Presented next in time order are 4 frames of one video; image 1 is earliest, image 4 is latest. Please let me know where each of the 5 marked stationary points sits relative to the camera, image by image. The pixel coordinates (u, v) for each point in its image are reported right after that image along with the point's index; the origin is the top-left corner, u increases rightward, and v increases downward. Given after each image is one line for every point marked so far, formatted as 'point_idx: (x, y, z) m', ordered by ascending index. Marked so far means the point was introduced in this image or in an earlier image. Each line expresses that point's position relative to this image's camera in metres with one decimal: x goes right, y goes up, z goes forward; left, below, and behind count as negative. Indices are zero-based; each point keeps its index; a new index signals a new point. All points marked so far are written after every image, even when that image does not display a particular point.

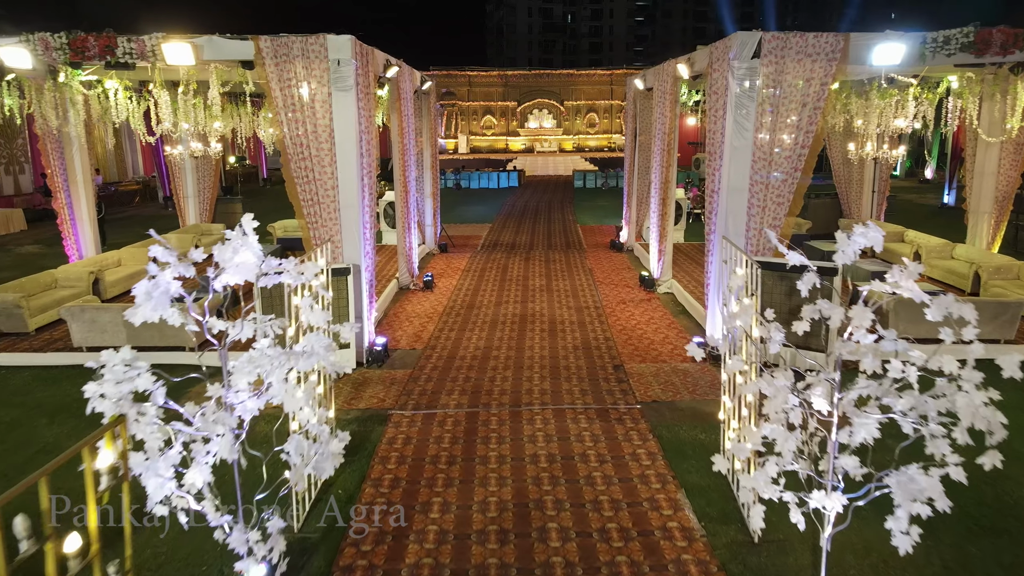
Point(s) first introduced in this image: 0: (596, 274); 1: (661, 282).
0: (+0.9, +0.1, +8.4) m
1: (+1.4, +0.1, +7.5) m
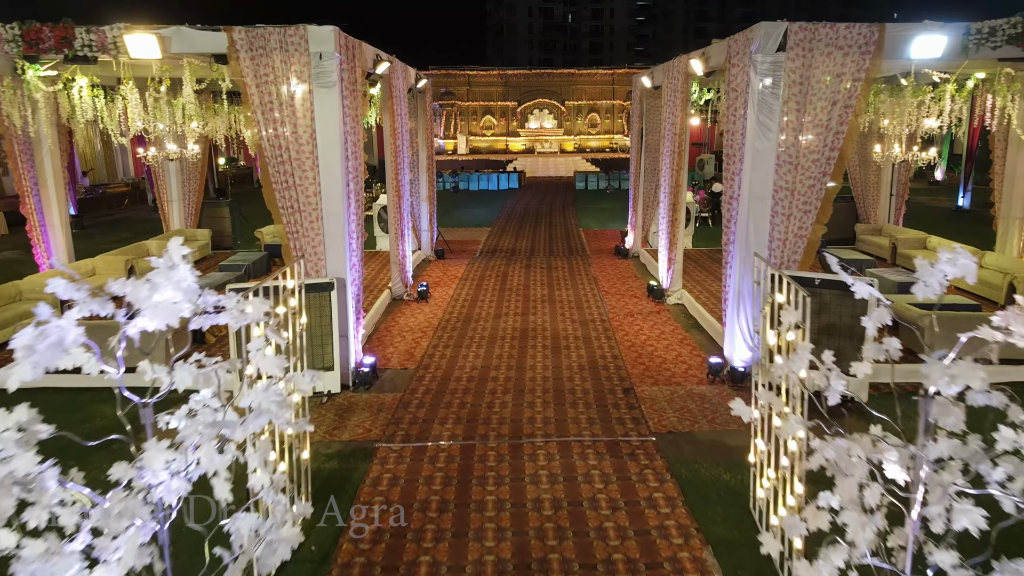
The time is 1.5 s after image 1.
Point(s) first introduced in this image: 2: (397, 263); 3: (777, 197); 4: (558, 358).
0: (+0.9, 0.0, +8.0) m
1: (+1.4, 0.0, +7.1) m
2: (-1.0, +0.2, +7.1) m
3: (+1.5, +0.5, +4.6) m
4: (+0.3, -0.5, +5.5) m
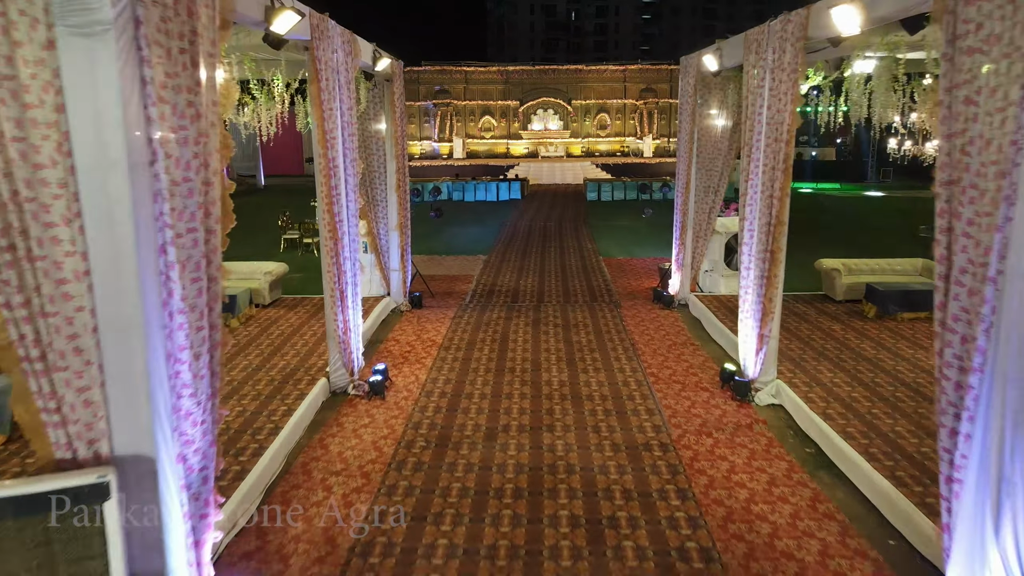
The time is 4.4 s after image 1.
0: (+0.9, -0.5, +5.4) m
1: (+1.4, -0.6, +4.5) m
2: (-1.0, -0.3, +4.6) m
3: (+1.6, 0.0, +2.1) m
4: (+0.3, -1.0, +2.9) m
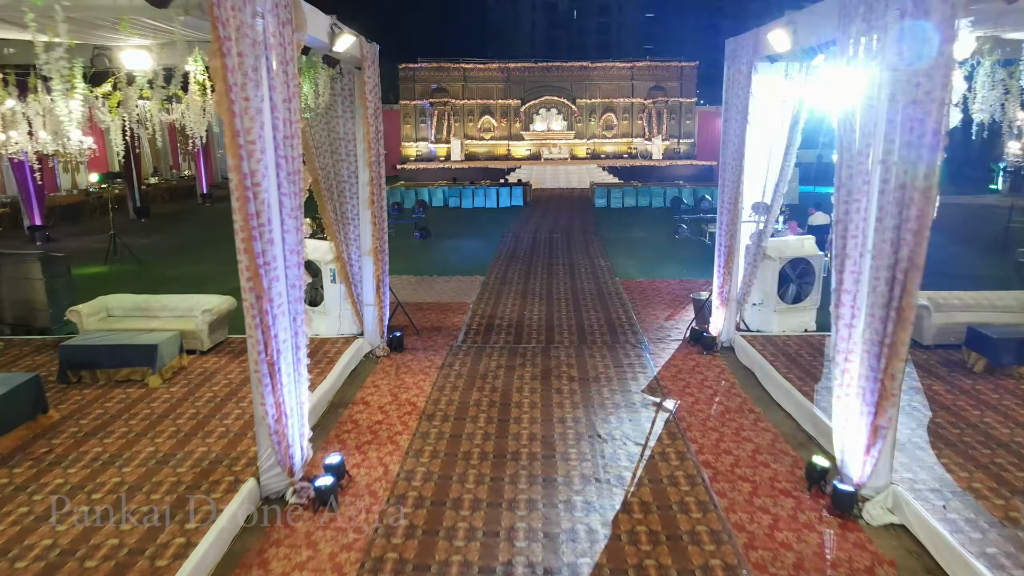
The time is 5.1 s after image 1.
0: (+0.9, -0.7, +4.1) m
1: (+1.5, -0.8, +3.2) m
2: (-1.0, -0.6, +3.3) m
3: (+1.6, -0.3, +0.7) m
4: (+0.3, -1.3, +1.6) m
